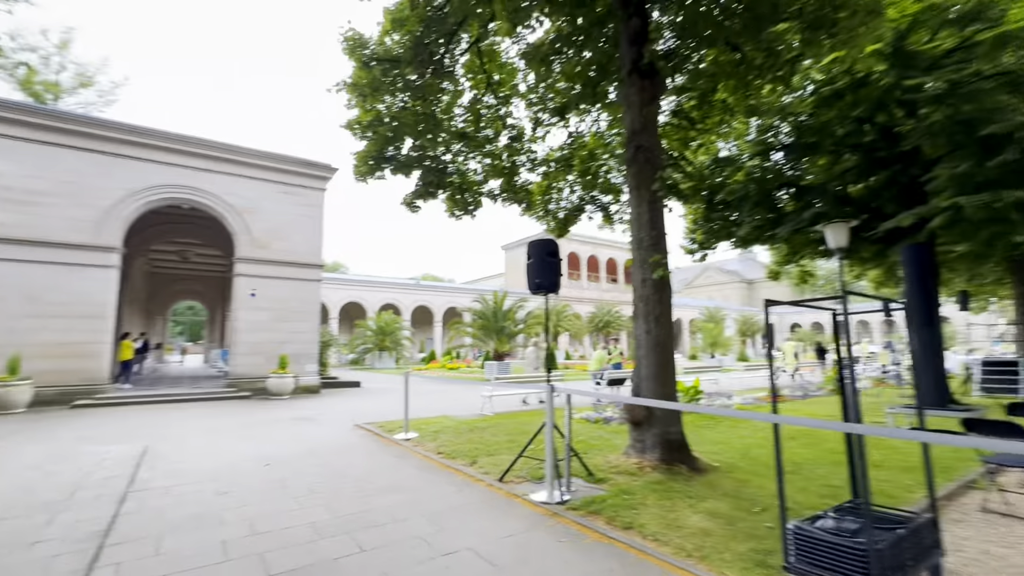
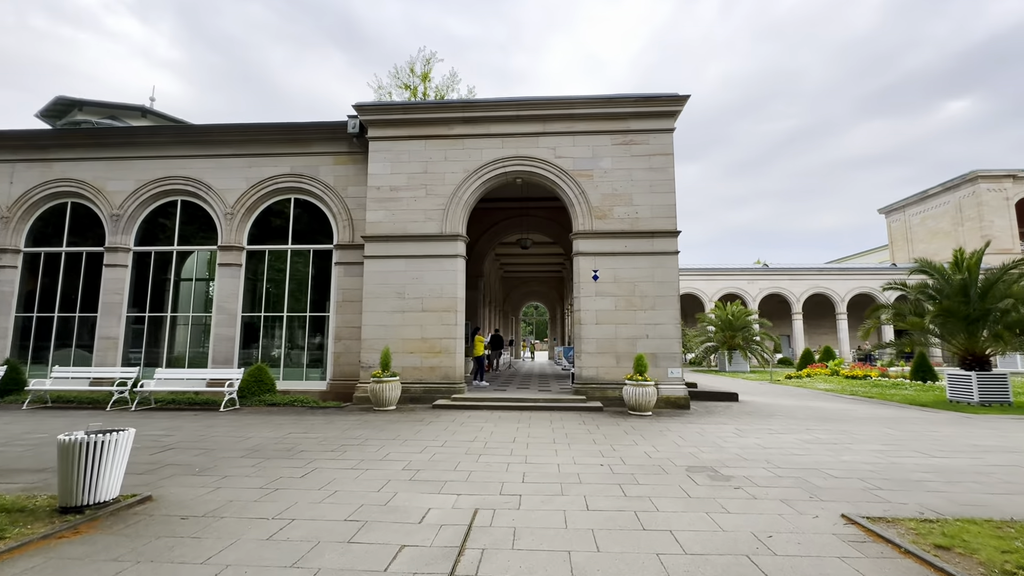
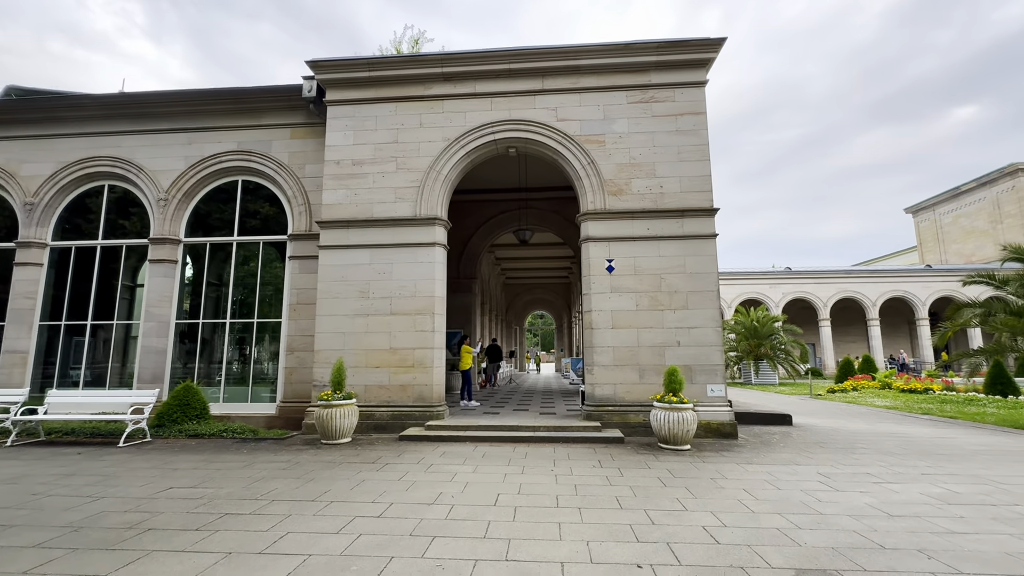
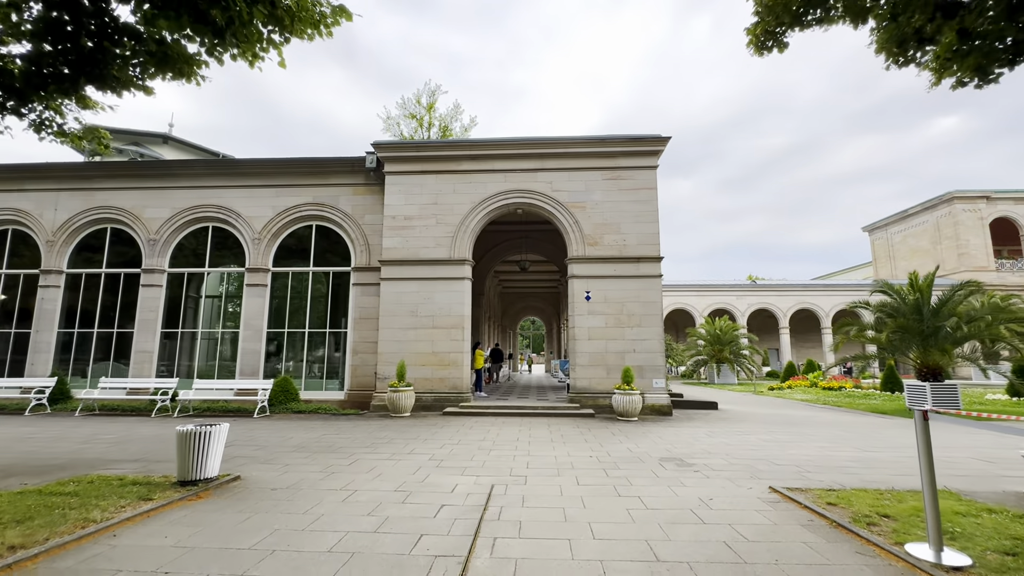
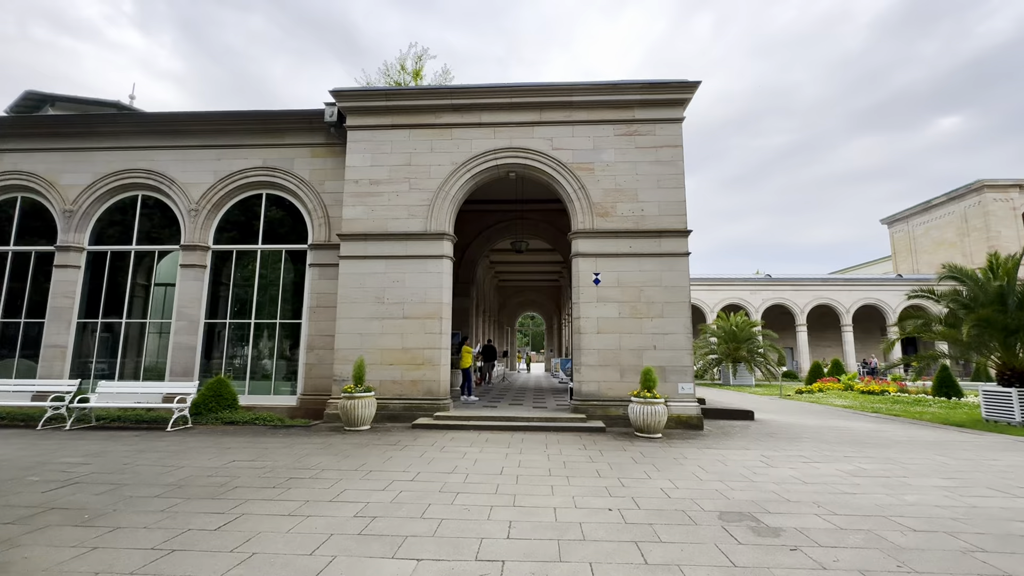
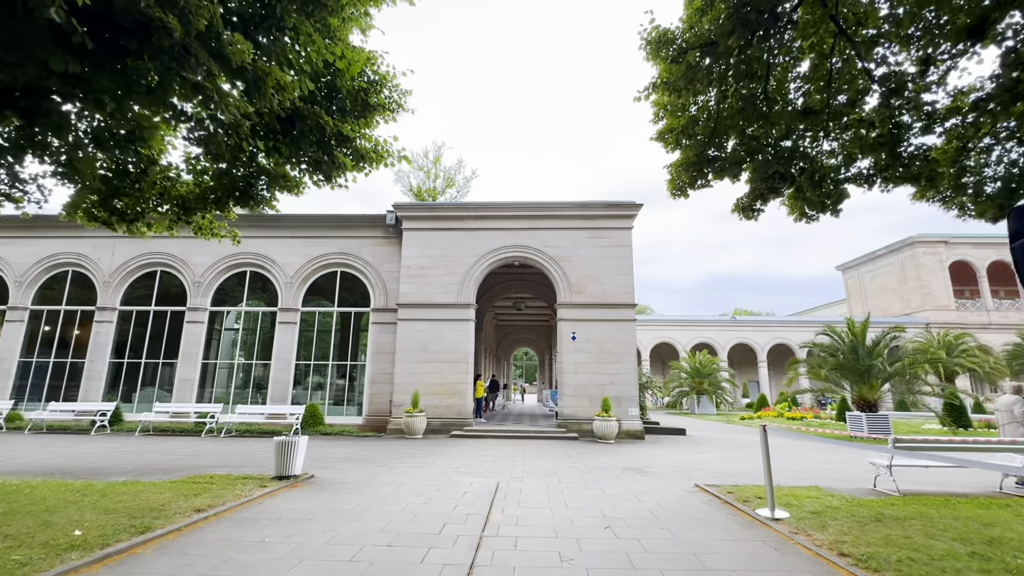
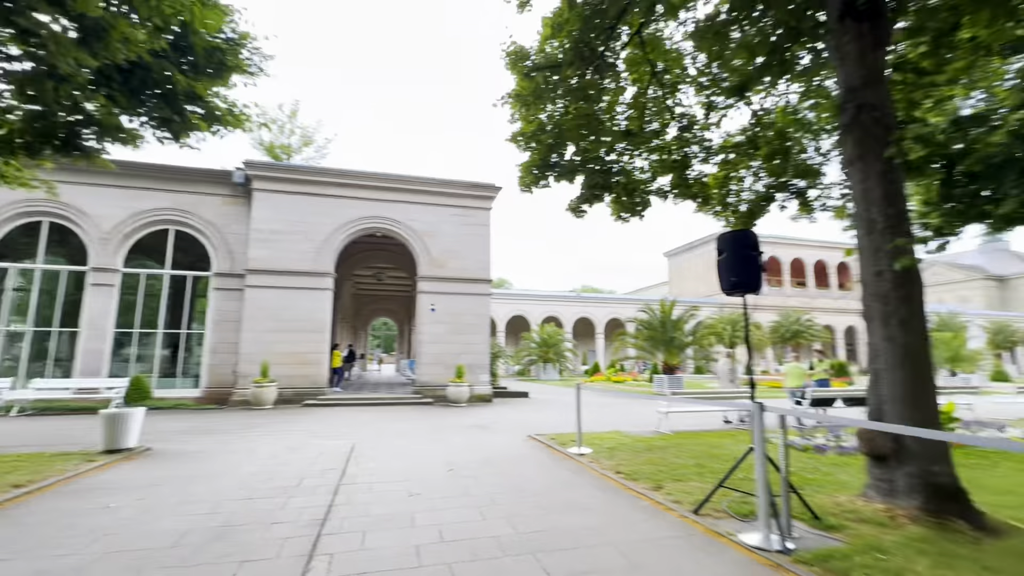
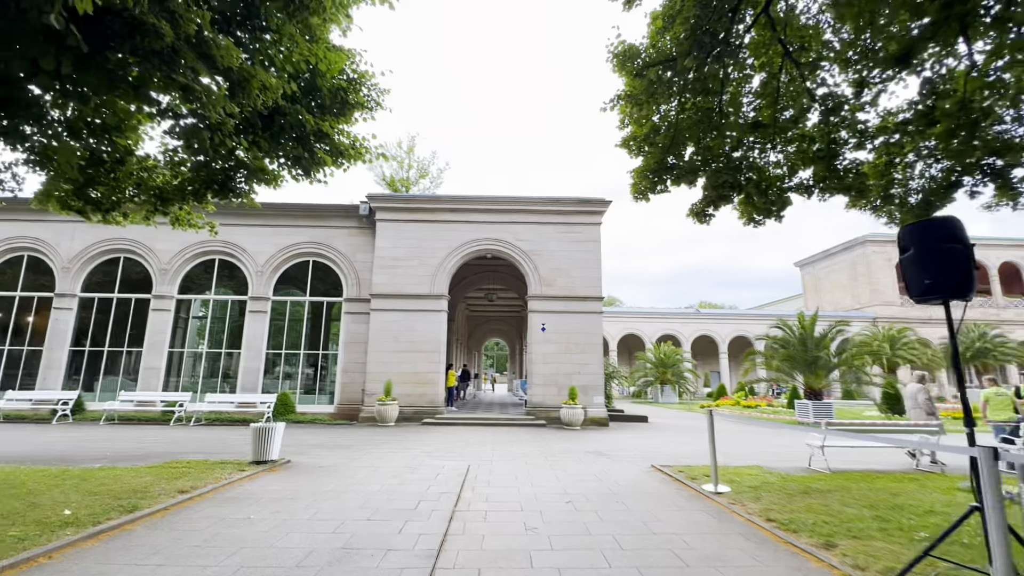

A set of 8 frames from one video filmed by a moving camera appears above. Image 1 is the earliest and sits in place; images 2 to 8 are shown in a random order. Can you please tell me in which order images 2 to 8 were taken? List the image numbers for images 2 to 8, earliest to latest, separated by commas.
7, 8, 6, 4, 2, 5, 3
